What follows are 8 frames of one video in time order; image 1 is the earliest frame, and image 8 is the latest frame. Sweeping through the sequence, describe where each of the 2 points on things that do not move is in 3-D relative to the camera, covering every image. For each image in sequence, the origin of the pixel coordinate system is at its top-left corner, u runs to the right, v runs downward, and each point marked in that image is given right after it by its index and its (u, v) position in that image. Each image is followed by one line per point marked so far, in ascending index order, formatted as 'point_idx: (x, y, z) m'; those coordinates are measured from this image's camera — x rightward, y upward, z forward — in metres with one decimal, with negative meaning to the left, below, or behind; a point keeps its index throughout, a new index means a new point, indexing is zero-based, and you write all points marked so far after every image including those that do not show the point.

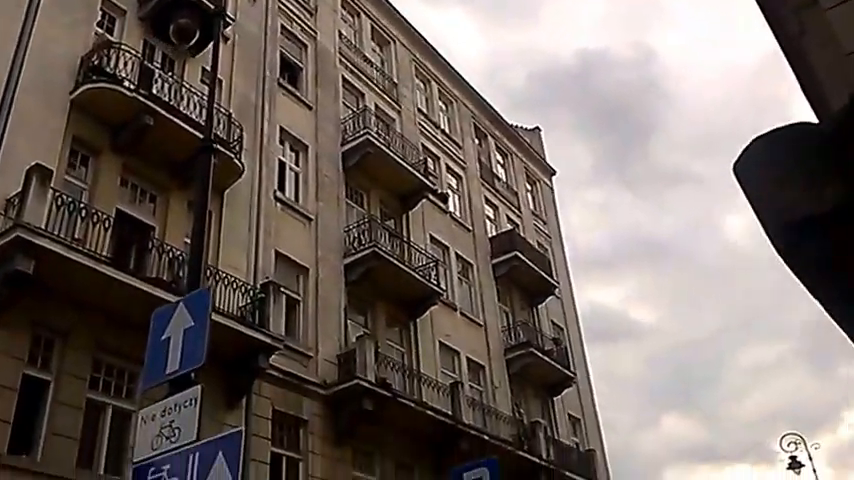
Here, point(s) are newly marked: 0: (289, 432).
0: (-2.5, -3.4, +15.9) m
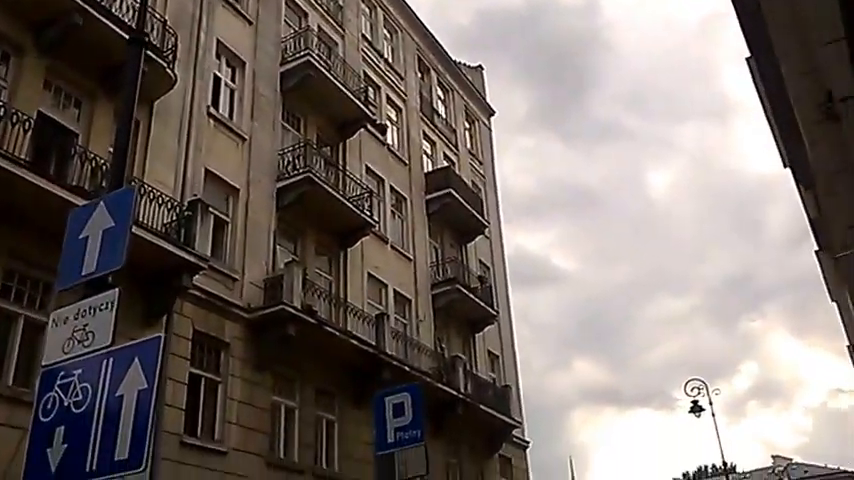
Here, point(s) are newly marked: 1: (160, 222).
0: (-3.9, -2.0, +15.7) m
1: (-4.4, +0.3, +14.6) m
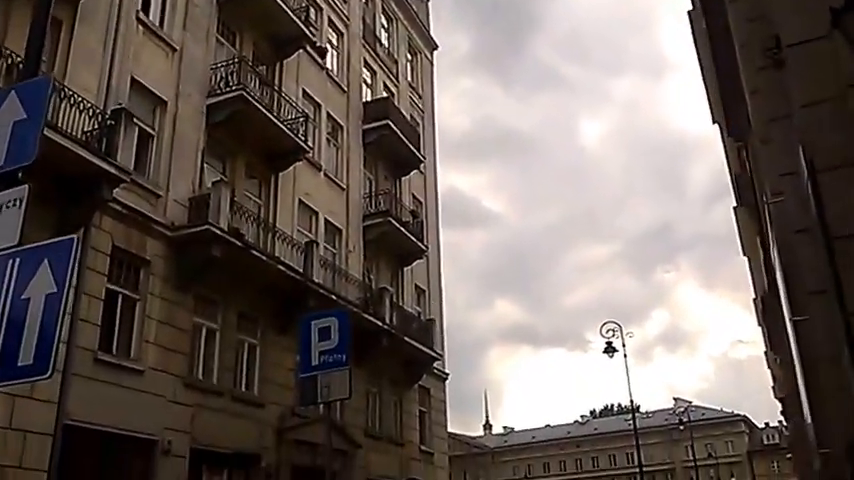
0: (-5.1, -0.5, +15.3) m
1: (-5.4, +1.7, +13.9) m
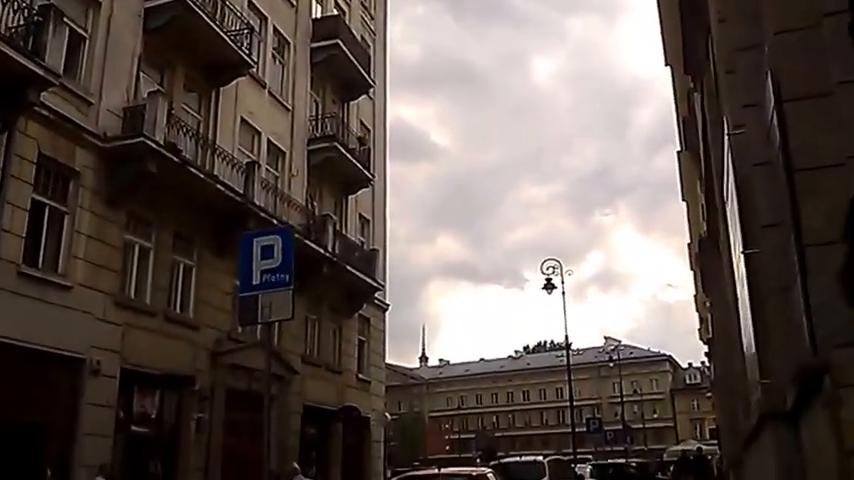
0: (-6.1, +1.0, +14.6) m
1: (-6.2, +3.1, +13.1) m
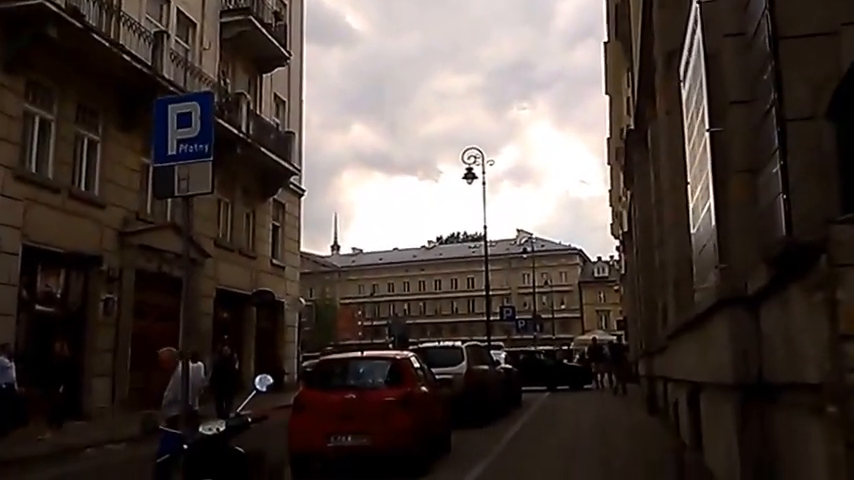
0: (-7.2, +3.0, +13.3) m
1: (-7.1, +4.9, +11.5) m
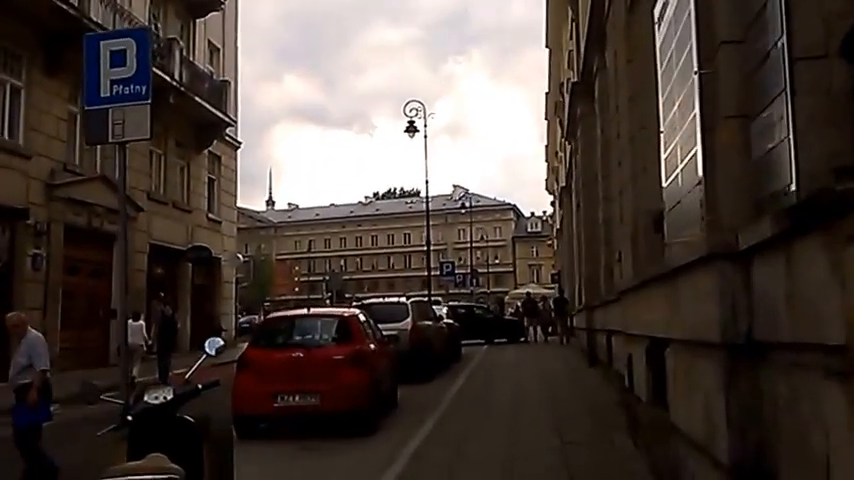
0: (-7.9, +3.7, +12.1) m
1: (-7.7, +5.5, +10.3) m
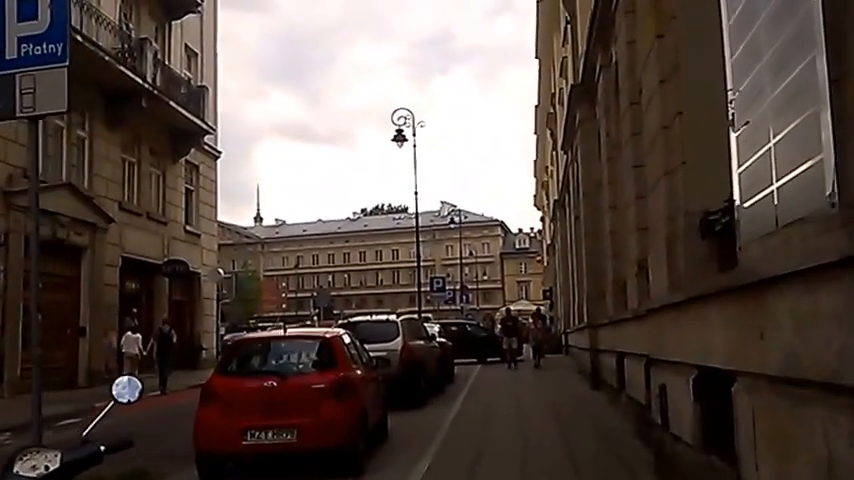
0: (-8.0, +3.5, +10.7) m
1: (-7.7, +5.4, +8.9) m
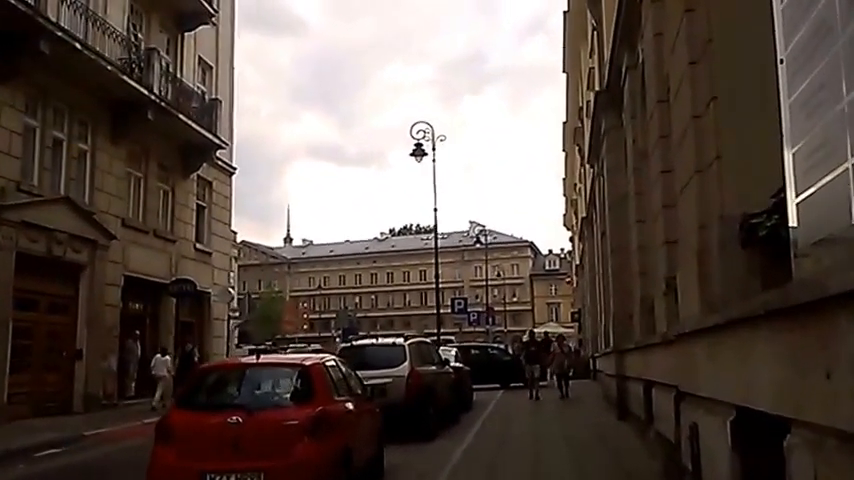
0: (-8.0, +3.4, +9.9) m
1: (-7.8, +5.3, +8.1) m
